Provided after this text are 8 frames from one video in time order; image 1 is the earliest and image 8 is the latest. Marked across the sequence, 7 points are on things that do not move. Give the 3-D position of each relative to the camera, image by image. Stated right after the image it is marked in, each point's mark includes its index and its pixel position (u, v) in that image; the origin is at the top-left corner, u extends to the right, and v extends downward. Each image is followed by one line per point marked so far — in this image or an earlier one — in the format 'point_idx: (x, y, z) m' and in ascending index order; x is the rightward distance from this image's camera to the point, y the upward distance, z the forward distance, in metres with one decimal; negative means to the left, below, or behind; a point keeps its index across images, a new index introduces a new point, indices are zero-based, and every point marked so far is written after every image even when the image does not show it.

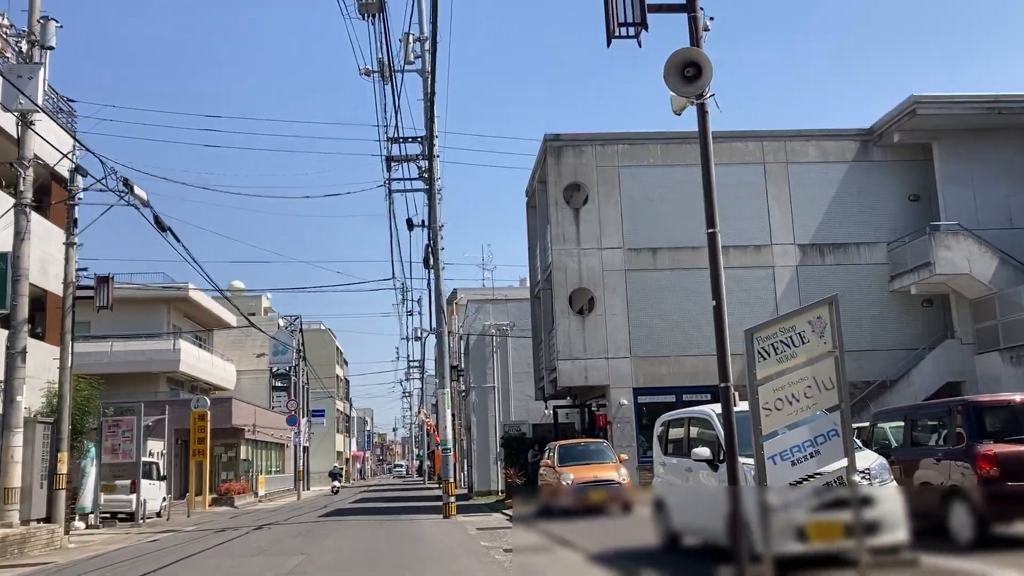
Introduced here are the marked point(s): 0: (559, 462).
0: (+1.0, -3.6, +19.2) m
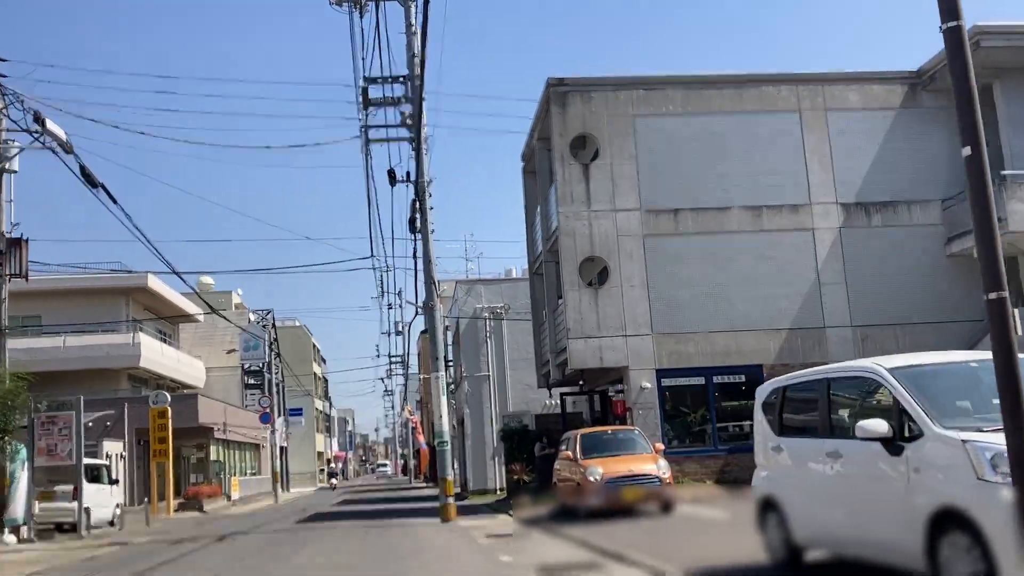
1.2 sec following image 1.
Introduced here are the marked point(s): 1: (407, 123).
0: (+1.2, -2.8, +15.9) m
1: (-2.2, +3.5, +19.6) m
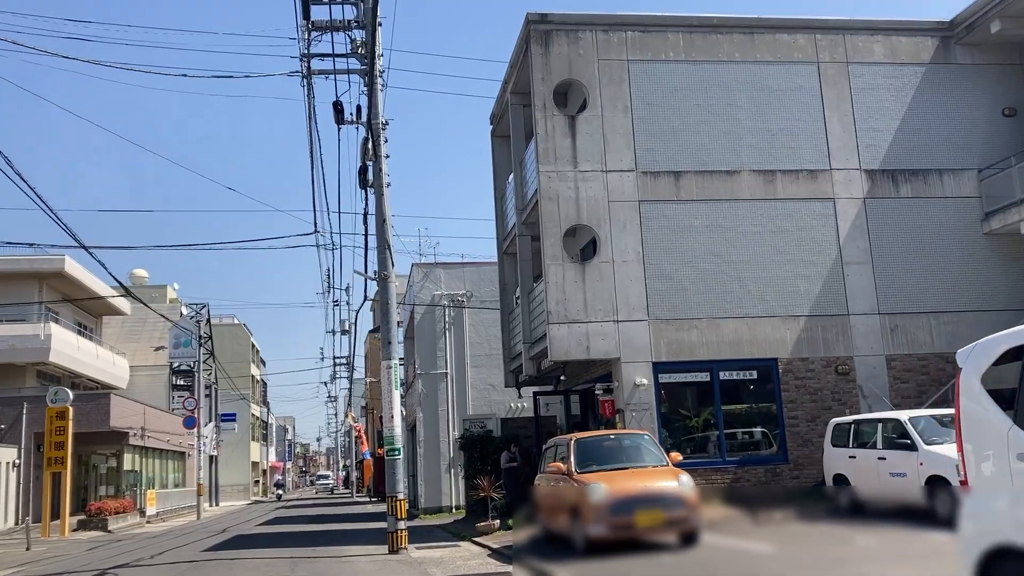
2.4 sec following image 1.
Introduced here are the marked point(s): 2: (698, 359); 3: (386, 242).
0: (+0.9, -2.3, +12.2) m
1: (-2.7, +4.0, +15.8) m
2: (+3.5, -1.3, +17.6) m
3: (-2.1, +0.8, +15.3) m
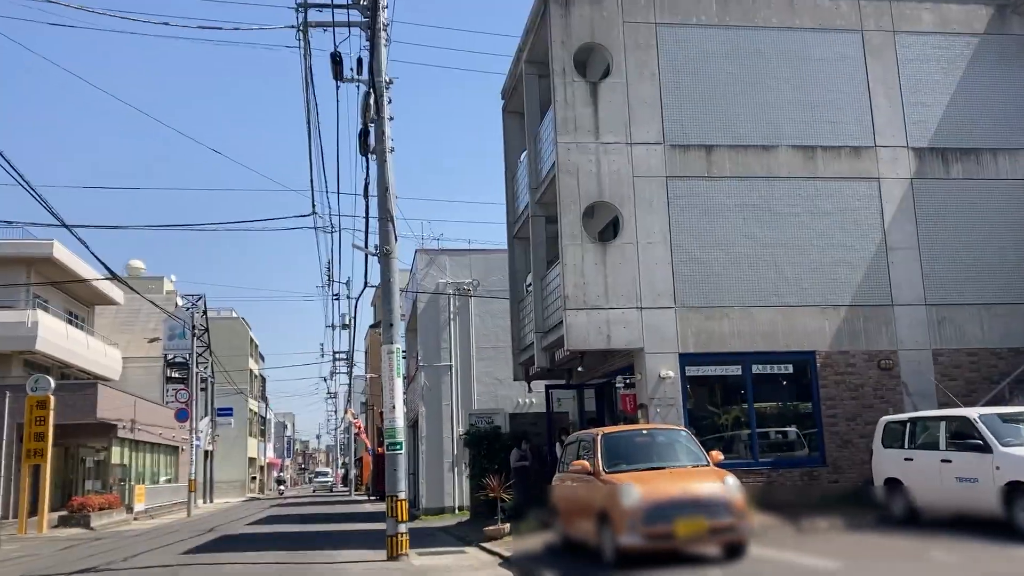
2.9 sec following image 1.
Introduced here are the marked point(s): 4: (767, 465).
0: (+1.1, -2.0, +10.7) m
1: (-2.4, +4.4, +14.3) m
2: (+3.7, -1.1, +16.0) m
3: (-1.8, +1.1, +13.8) m
4: (+4.3, -3.0, +15.7) m
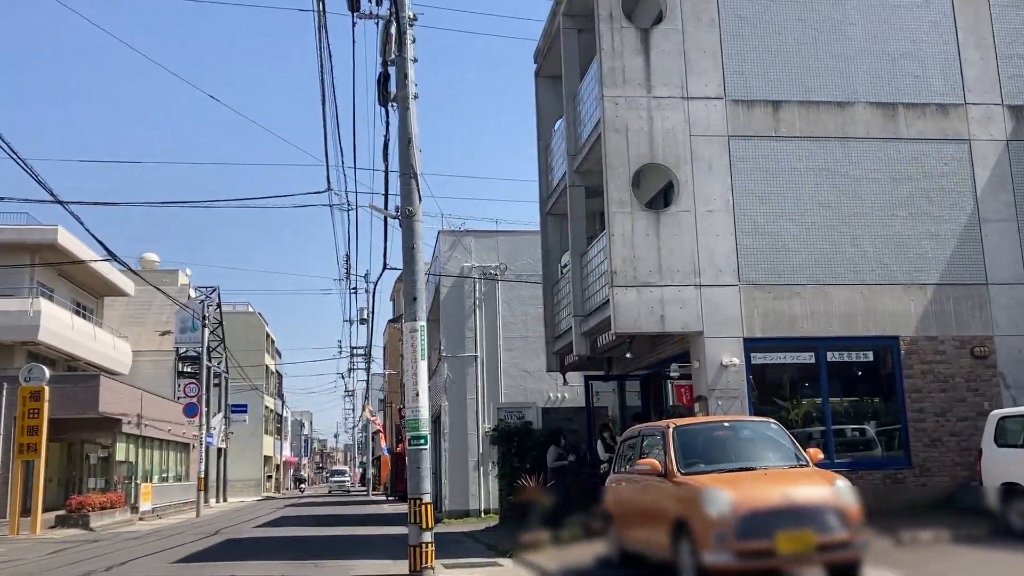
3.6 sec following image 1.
0: (+1.6, -1.6, +8.7) m
1: (-1.8, +4.8, +12.3) m
2: (+4.3, -0.7, +14.0) m
3: (-1.3, +1.5, +11.8) m
4: (+4.9, -2.6, +13.7) m
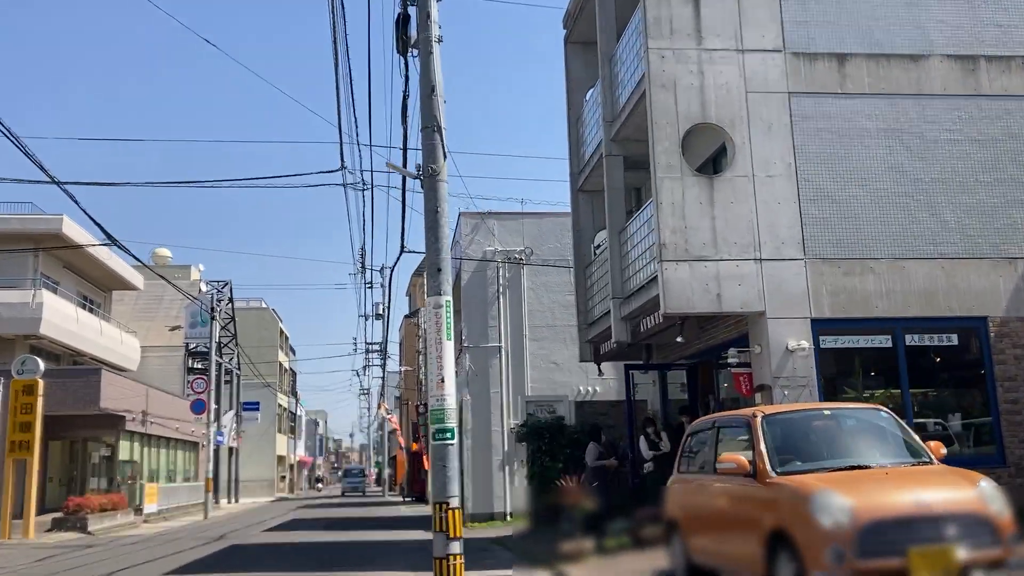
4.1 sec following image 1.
0: (+1.9, -1.3, +7.0) m
1: (-1.4, +5.1, +10.7) m
2: (+4.8, -0.4, +12.3) m
3: (-0.8, +1.9, +10.2) m
4: (+5.4, -2.3, +12.0) m
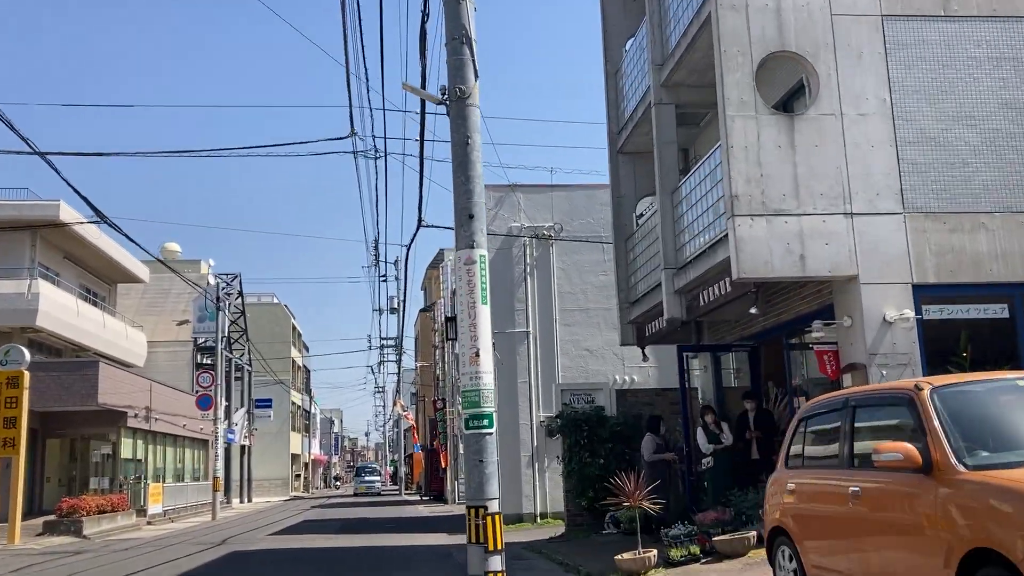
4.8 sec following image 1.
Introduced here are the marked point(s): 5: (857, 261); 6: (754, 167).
0: (+2.3, -0.9, +5.1) m
1: (-1.0, +5.5, +8.8) m
2: (+5.3, +0.1, +10.3) m
3: (-0.4, +2.3, +8.3) m
4: (+5.8, -1.8, +9.9) m
5: (+3.8, +0.3, +10.2) m
6: (+2.7, +1.3, +10.2) m
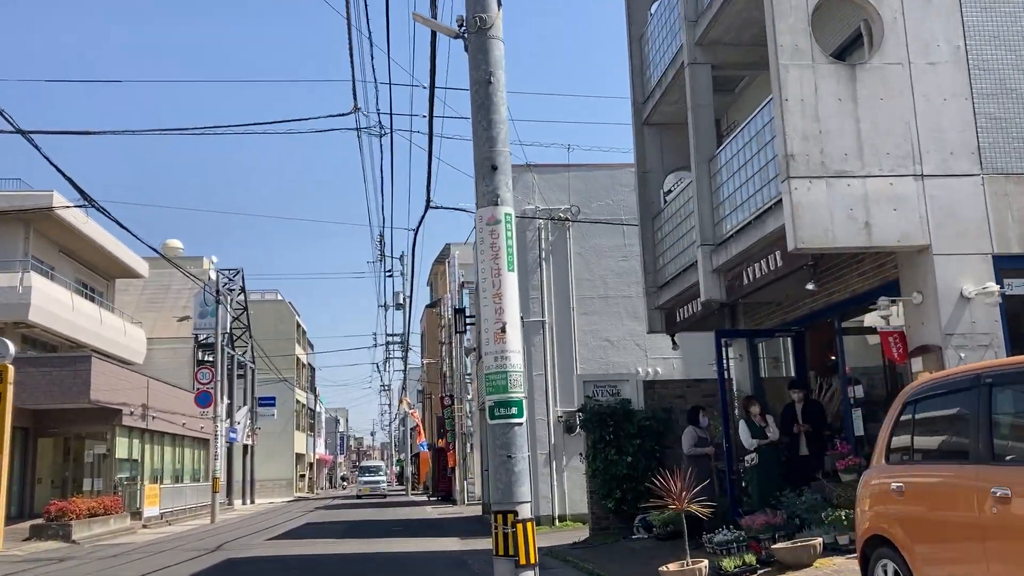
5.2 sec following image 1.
0: (+2.6, -0.6, +3.8) m
1: (-0.7, +5.8, +7.6) m
2: (+5.5, +0.4, +9.0) m
3: (-0.2, +2.5, +7.1) m
4: (+6.1, -1.5, +8.7) m
5: (+4.0, +0.6, +8.9) m
6: (+2.9, +1.6, +9.0) m
